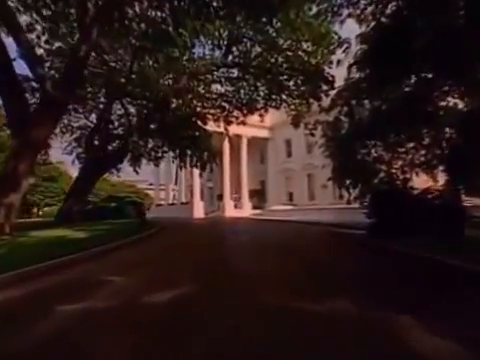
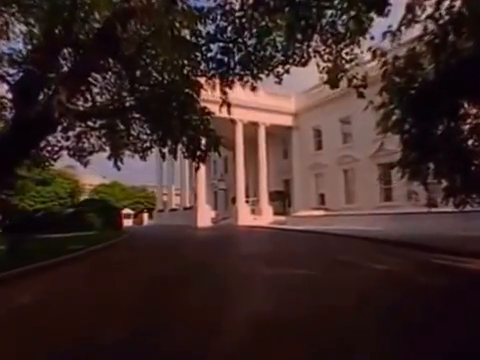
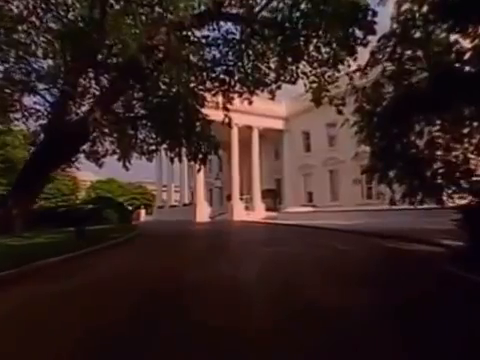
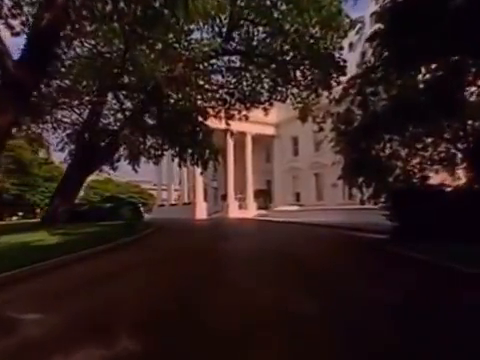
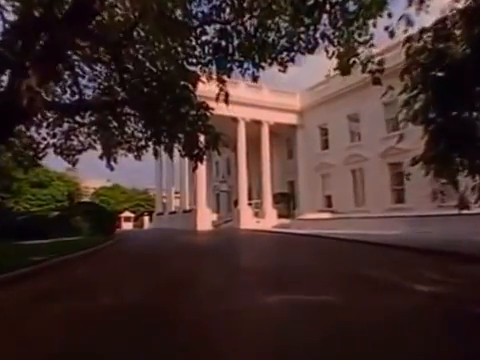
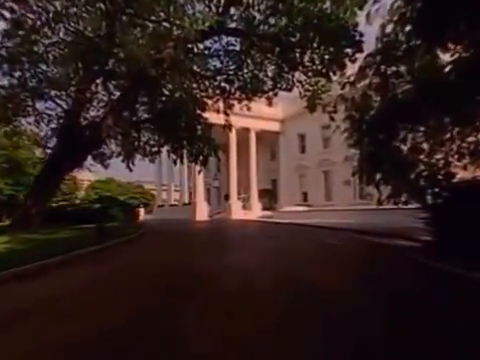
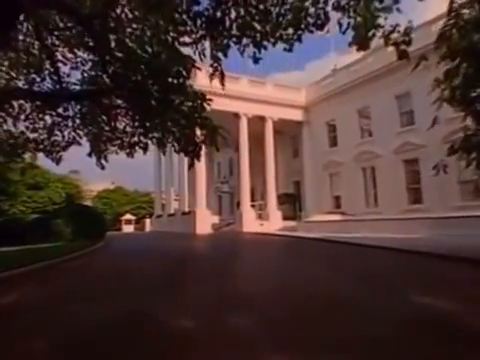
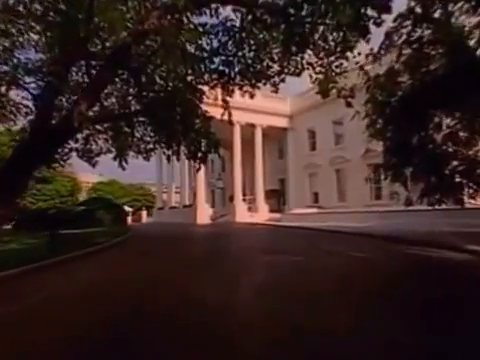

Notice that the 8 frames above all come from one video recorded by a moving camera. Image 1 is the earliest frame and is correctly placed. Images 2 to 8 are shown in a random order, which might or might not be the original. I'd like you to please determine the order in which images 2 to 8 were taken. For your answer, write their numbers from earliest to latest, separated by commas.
4, 6, 3, 8, 2, 5, 7
